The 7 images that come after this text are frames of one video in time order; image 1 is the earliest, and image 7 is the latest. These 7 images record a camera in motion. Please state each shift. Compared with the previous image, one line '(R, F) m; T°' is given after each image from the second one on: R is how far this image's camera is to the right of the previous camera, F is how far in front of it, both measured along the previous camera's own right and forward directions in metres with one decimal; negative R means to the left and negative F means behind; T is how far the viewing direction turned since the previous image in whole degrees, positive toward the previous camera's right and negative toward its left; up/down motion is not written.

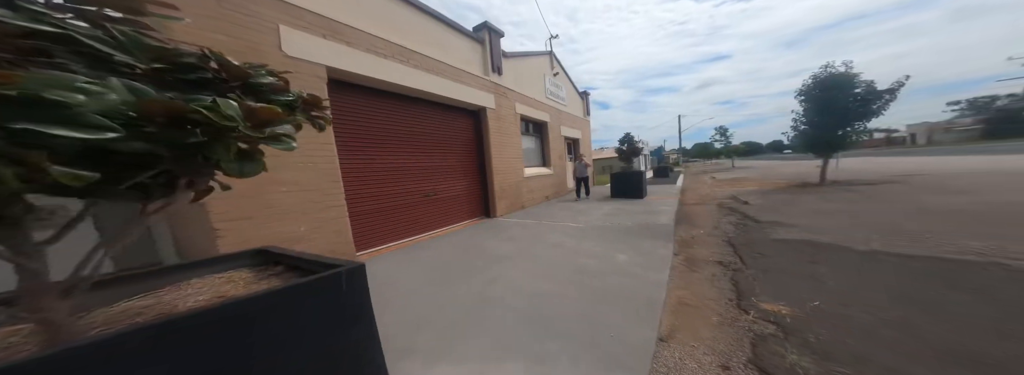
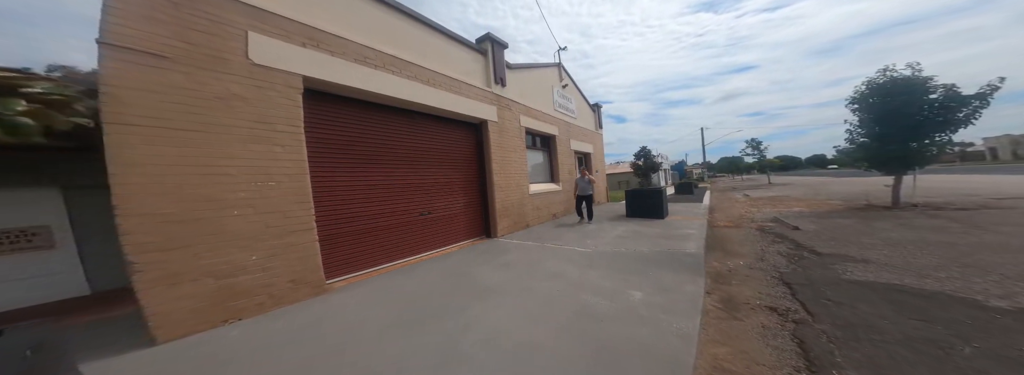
(+0.3, +0.6) m; -4°
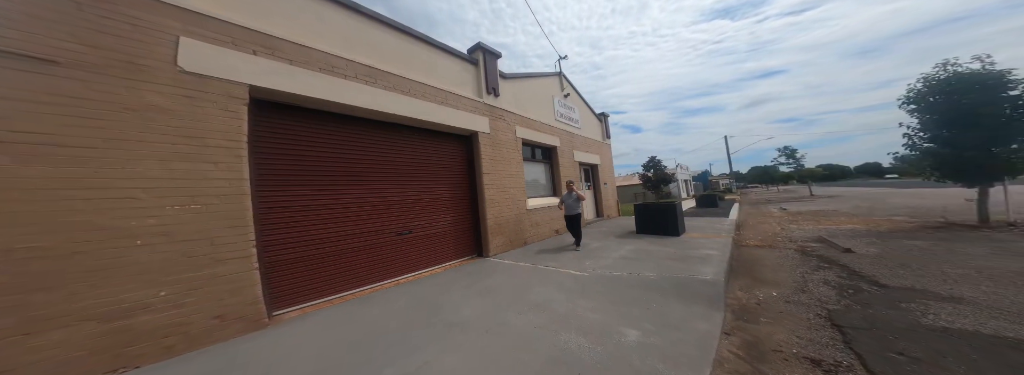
(+0.6, +0.5) m; -4°
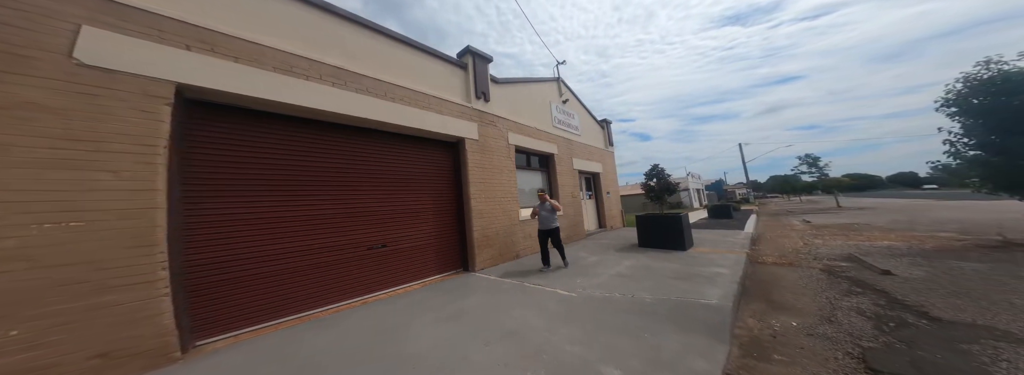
(+0.5, +0.4) m; -2°
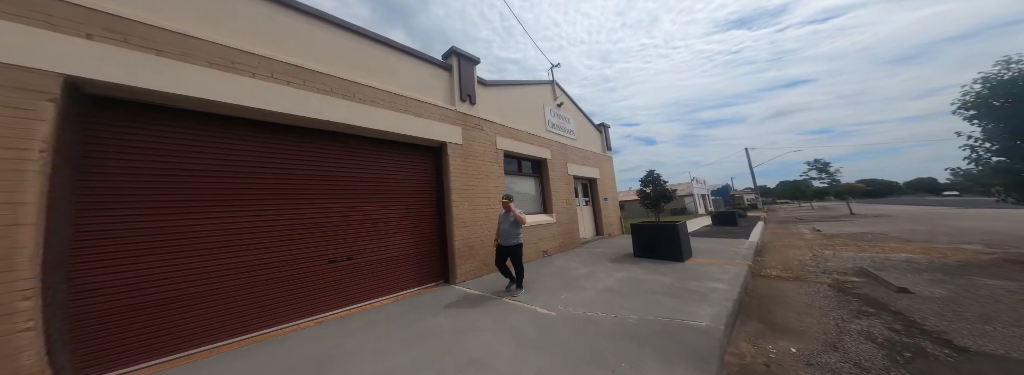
(+0.4, +0.2) m; -1°
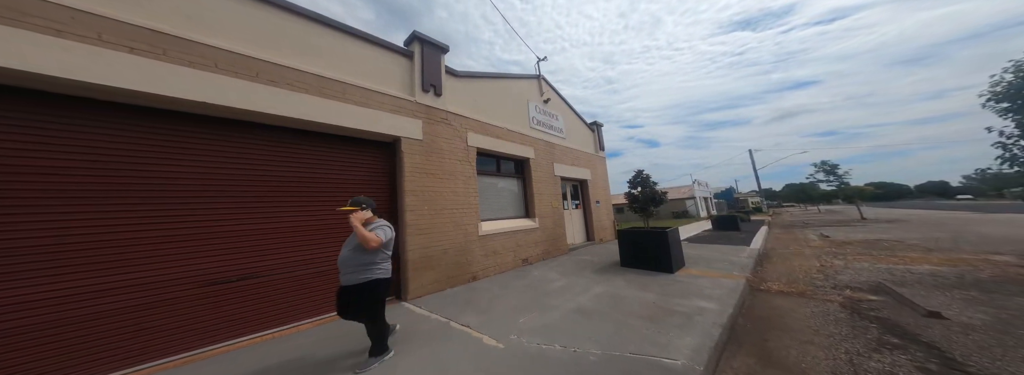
(+0.7, +0.6) m; -1°
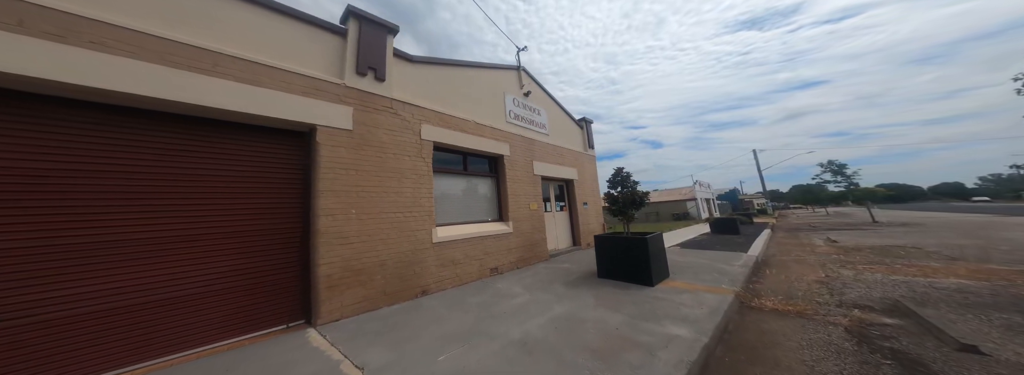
(+0.8, +0.6) m; -1°
